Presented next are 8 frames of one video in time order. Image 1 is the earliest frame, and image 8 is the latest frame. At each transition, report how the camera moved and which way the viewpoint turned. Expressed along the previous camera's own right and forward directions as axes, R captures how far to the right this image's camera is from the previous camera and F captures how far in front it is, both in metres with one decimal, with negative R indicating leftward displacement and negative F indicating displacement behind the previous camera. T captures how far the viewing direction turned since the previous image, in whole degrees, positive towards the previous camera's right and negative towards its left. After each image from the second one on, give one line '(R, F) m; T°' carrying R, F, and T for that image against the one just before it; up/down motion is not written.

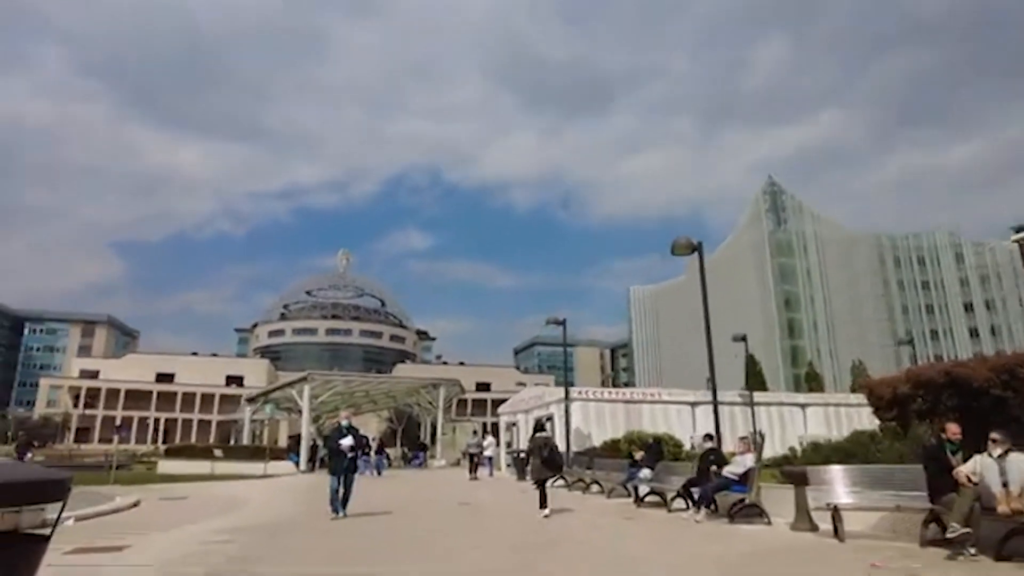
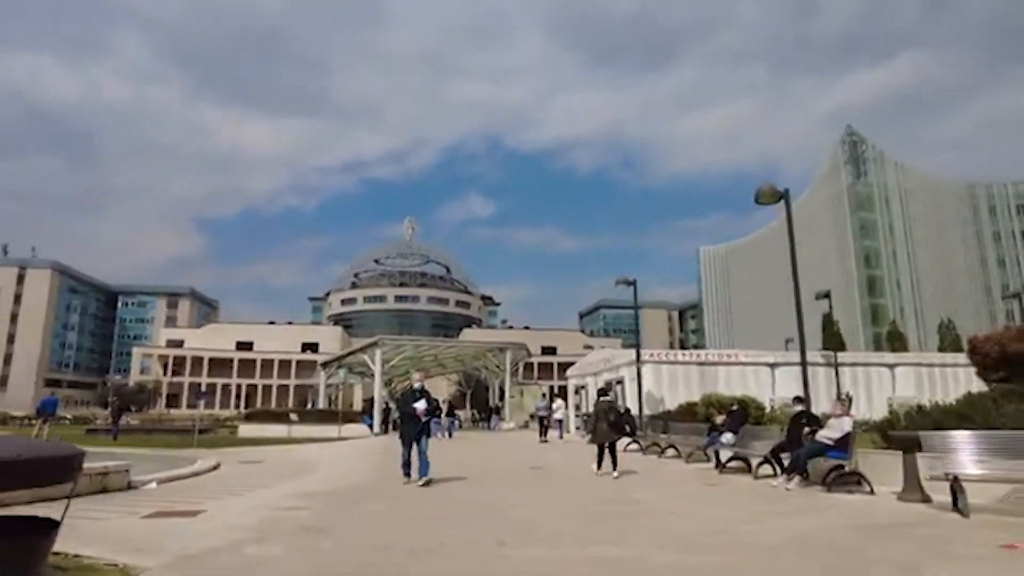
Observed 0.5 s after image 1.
(-0.1, +0.6) m; -6°
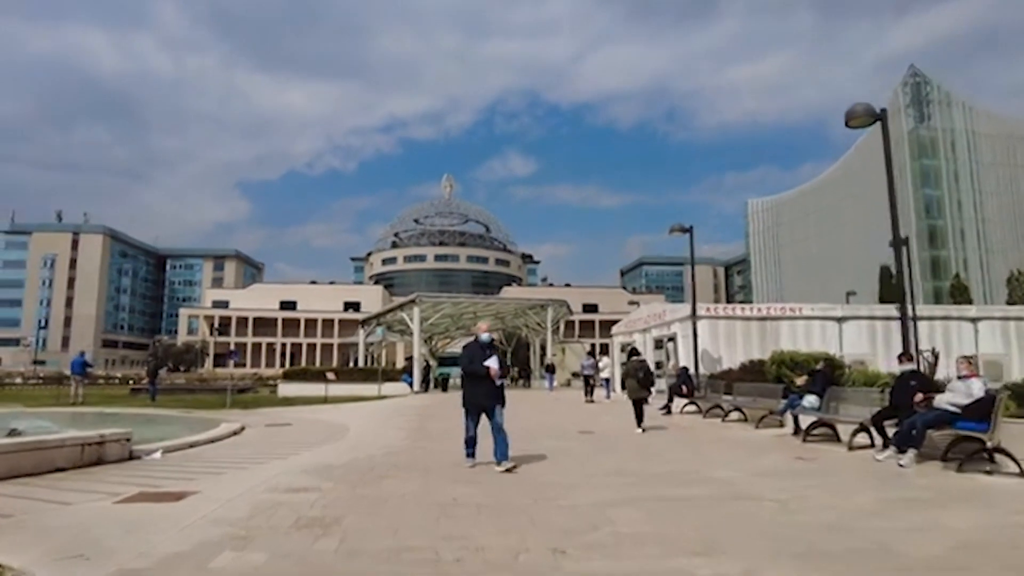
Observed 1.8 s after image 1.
(-0.1, +1.7) m; -3°
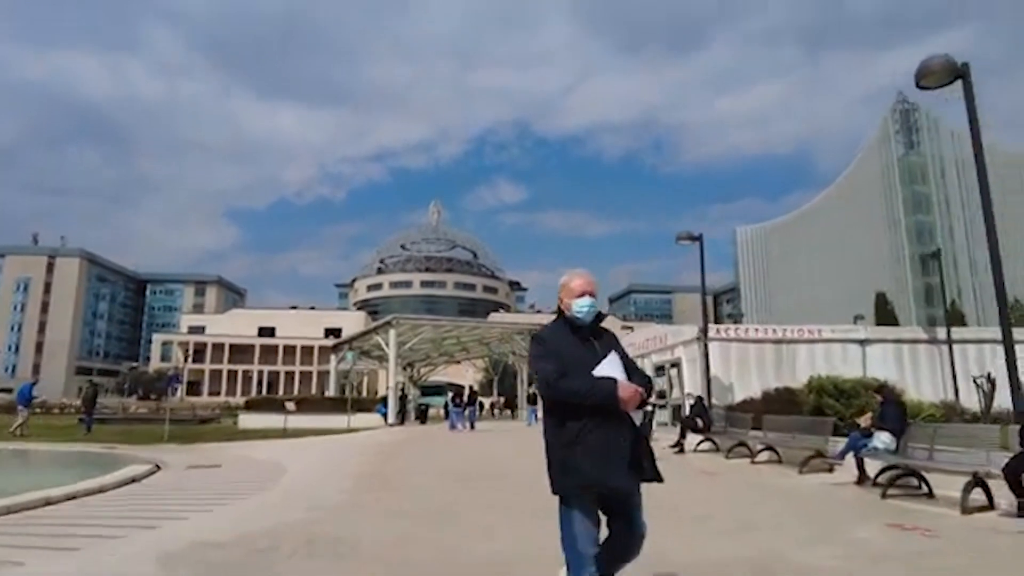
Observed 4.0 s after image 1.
(+0.1, +2.8) m; +1°
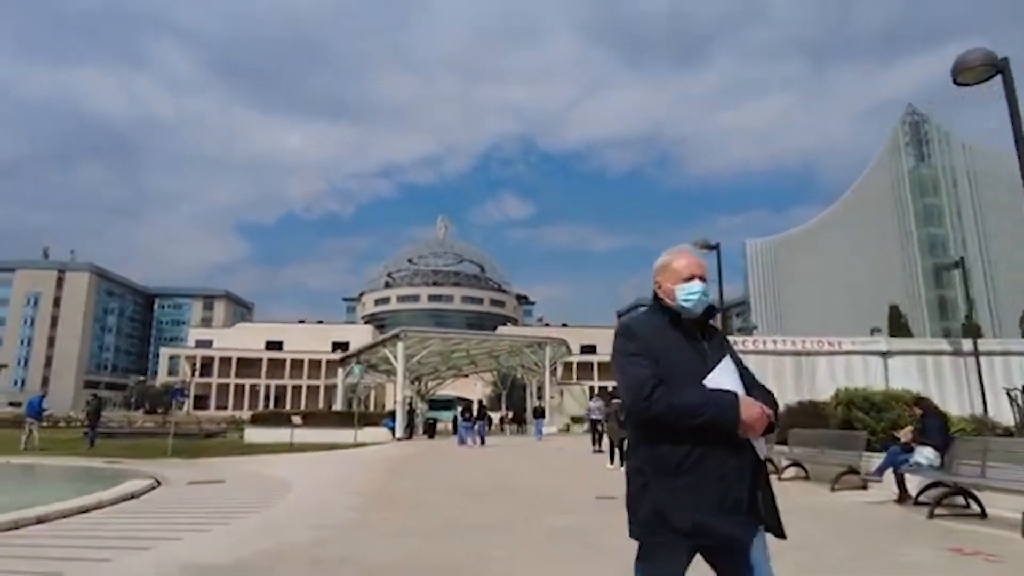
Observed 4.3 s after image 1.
(-0.1, +0.5) m; -1°
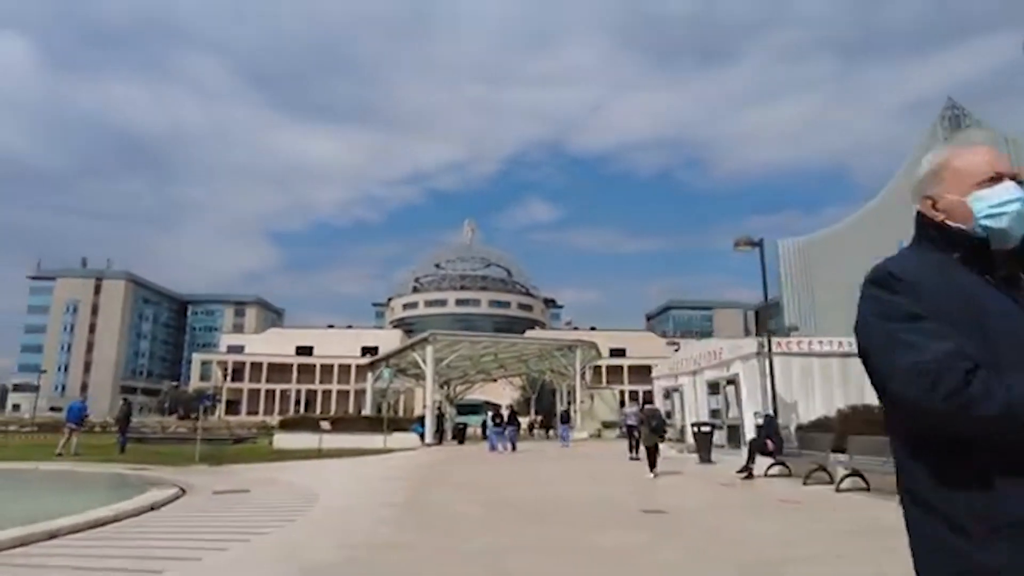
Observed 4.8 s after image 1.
(-0.2, +0.7) m; -2°
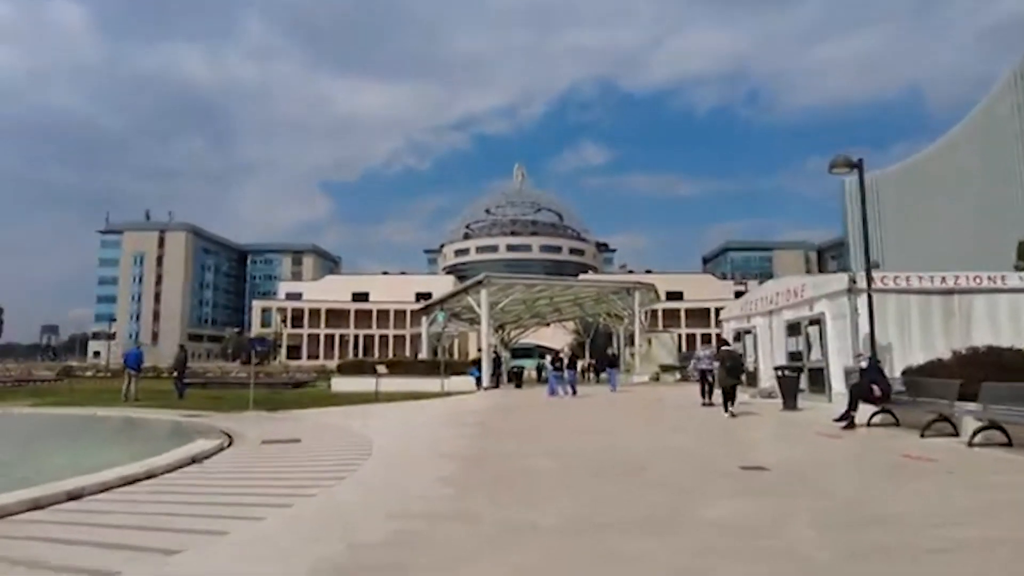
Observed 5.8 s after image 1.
(-0.3, +1.4) m; -4°
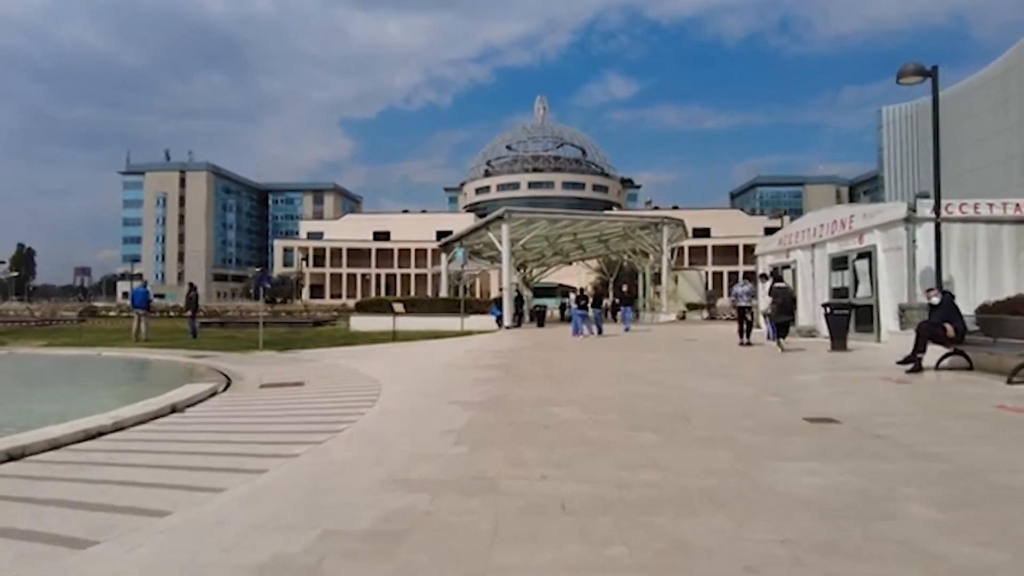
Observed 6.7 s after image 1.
(0.0, +1.3) m; -2°
